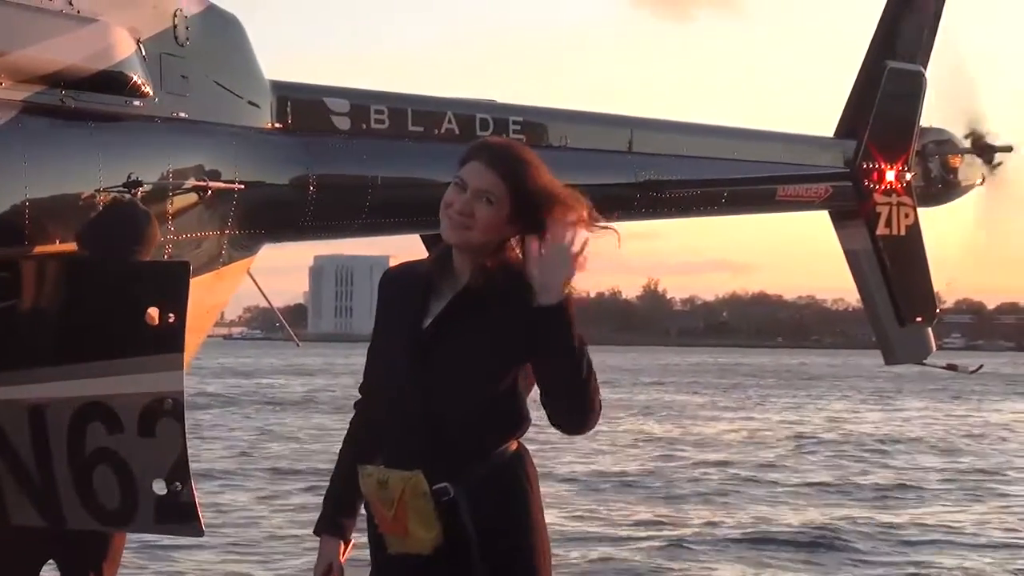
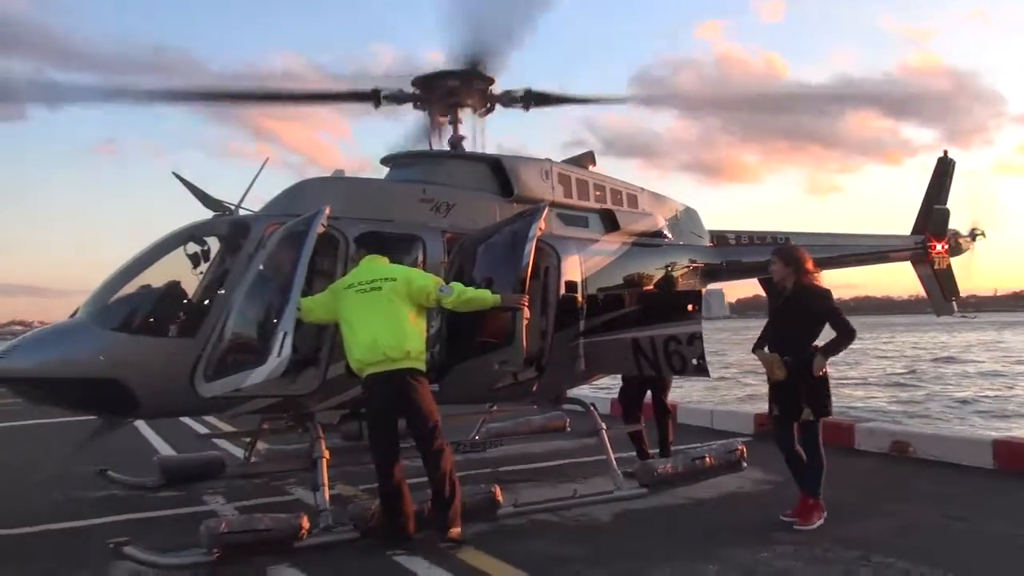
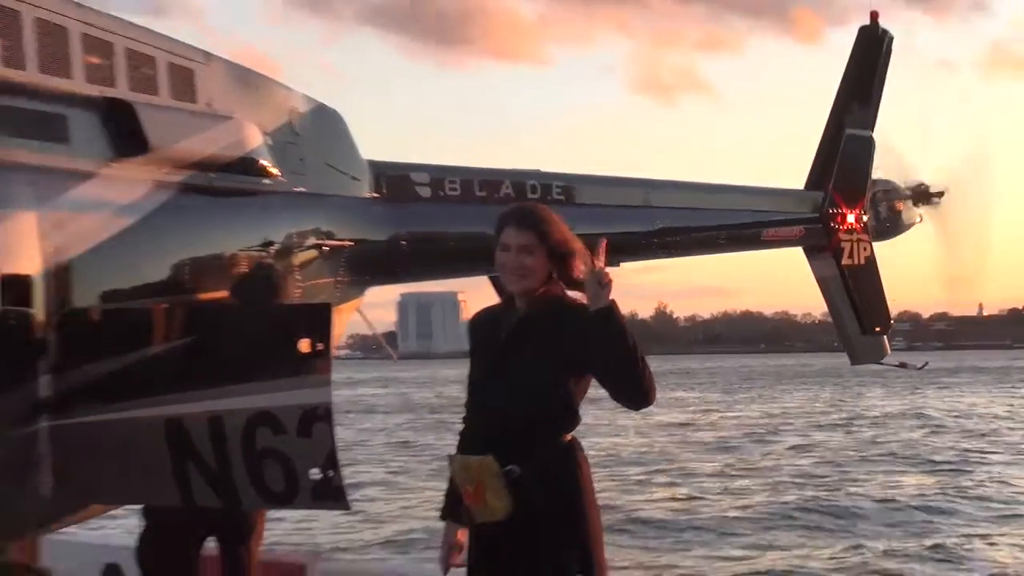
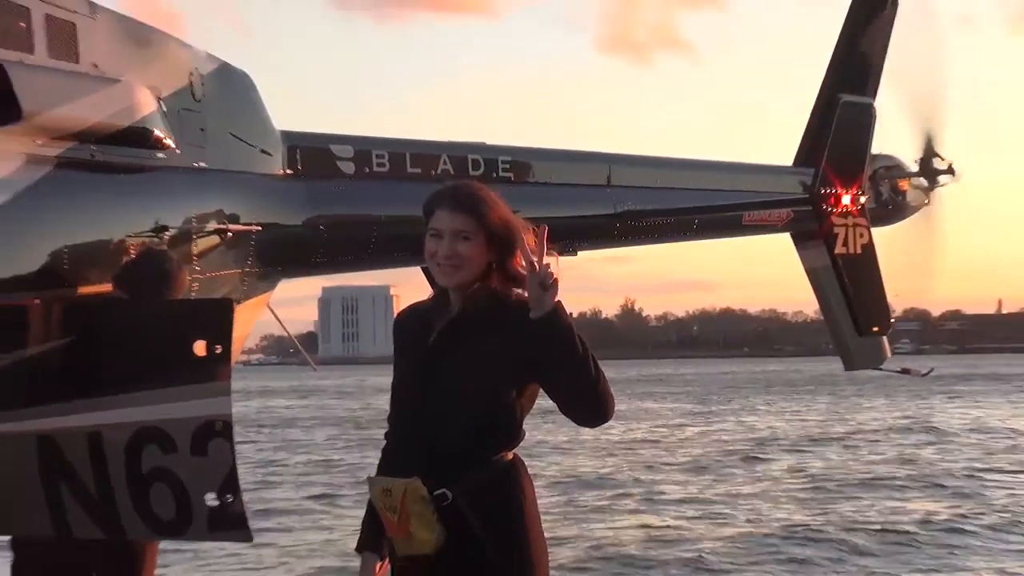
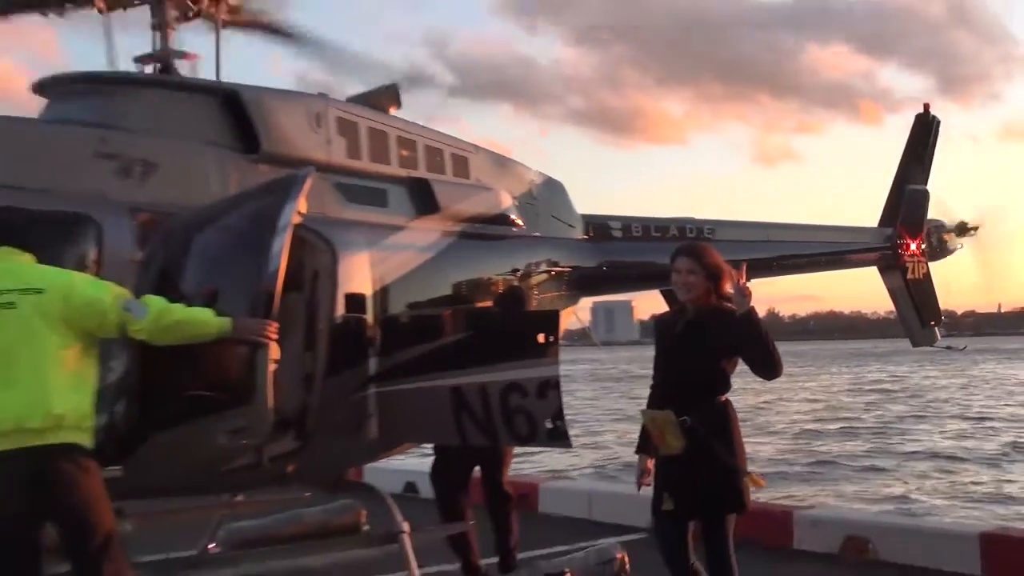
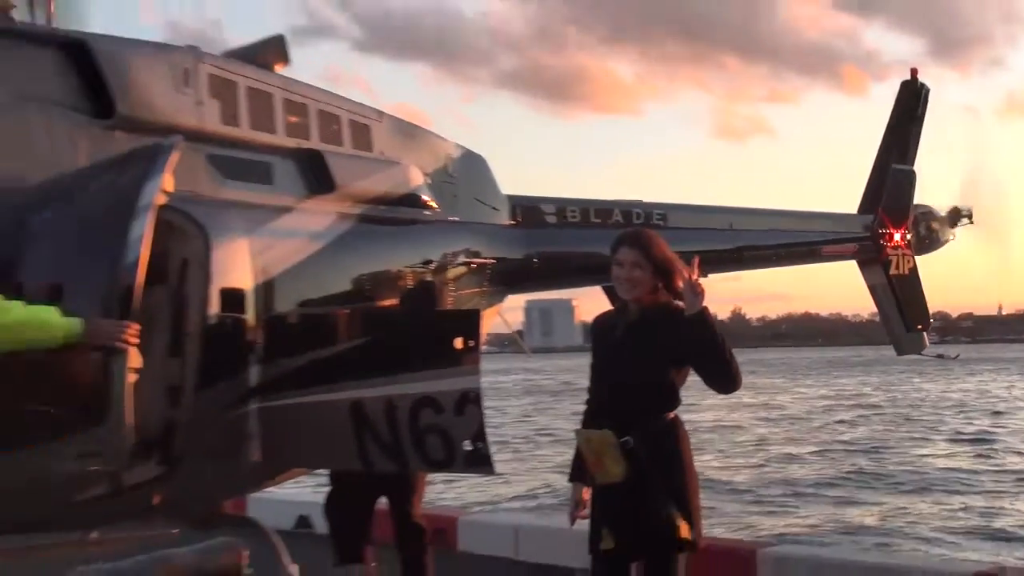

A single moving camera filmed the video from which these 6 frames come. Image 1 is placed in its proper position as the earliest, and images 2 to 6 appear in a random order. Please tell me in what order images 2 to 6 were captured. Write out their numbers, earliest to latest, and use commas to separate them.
4, 3, 6, 5, 2
